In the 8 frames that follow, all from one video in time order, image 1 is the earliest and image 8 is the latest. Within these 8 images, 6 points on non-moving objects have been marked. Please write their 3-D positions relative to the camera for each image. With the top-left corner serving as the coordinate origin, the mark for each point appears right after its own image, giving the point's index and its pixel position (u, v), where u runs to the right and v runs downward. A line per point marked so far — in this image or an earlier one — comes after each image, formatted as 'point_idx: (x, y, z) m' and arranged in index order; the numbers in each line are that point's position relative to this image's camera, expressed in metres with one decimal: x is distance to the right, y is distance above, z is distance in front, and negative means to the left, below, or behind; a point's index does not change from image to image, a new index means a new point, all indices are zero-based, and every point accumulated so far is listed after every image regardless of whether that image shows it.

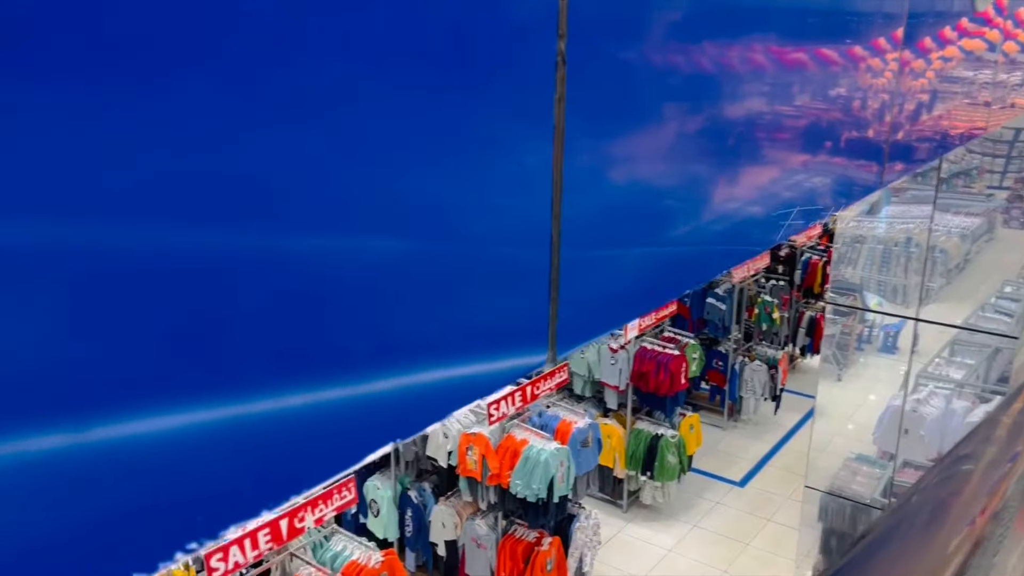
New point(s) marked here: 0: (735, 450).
0: (+2.6, -1.9, +9.7) m
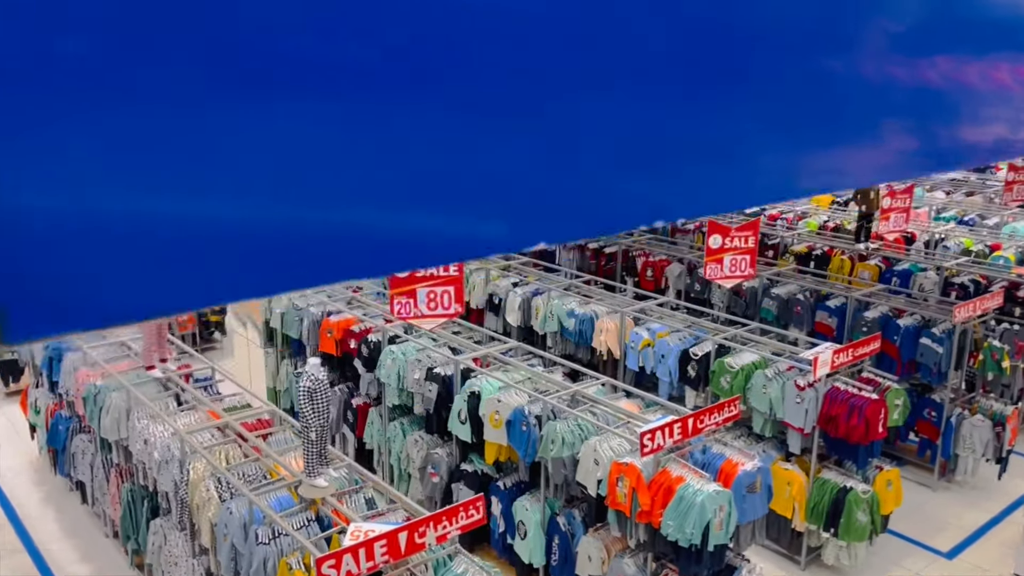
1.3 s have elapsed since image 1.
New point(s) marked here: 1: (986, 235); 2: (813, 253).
0: (+4.3, -2.3, +8.4) m
1: (+7.7, +0.9, +13.6) m
2: (+4.5, +0.5, +12.5) m
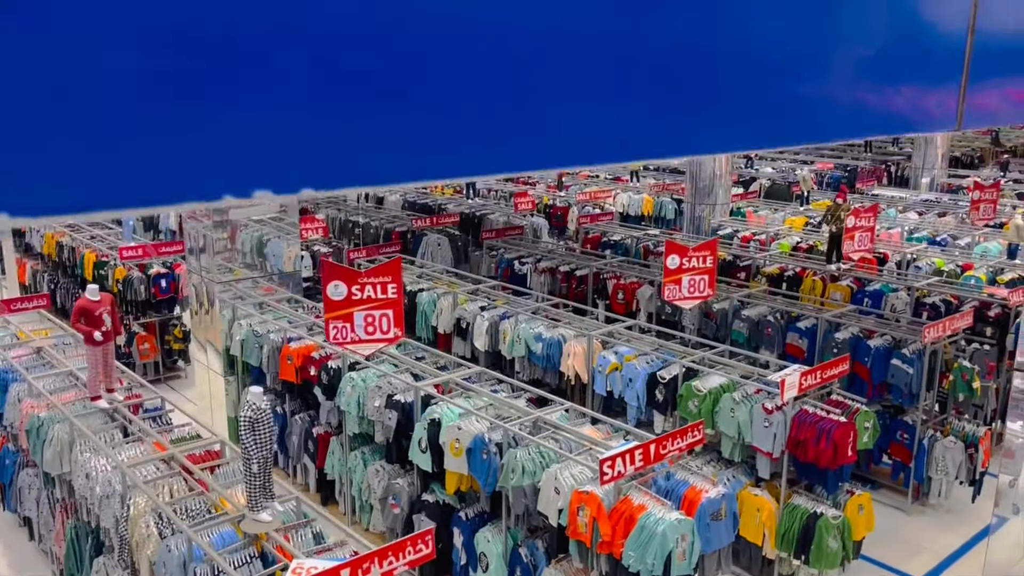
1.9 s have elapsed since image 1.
0: (+4.0, -2.5, +8.2) m
1: (+7.2, +0.5, +13.6) m
2: (+4.1, +0.2, +12.4) m
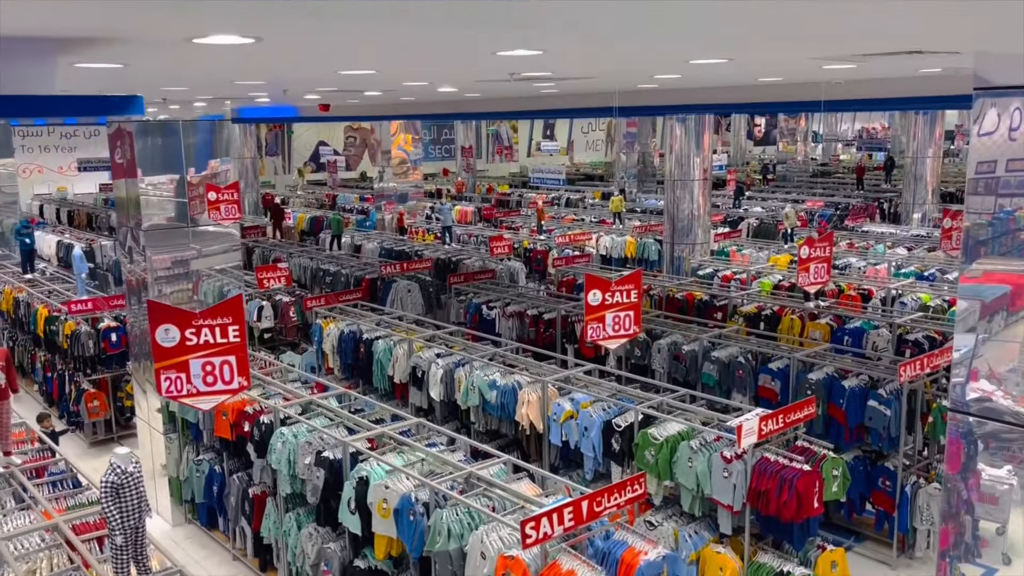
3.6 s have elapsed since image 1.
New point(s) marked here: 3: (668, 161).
0: (+3.6, -2.8, +7.6) m
1: (+6.7, 0.0, +13.1) m
2: (+3.6, -0.4, +11.9) m
3: (+3.0, +2.4, +16.0) m
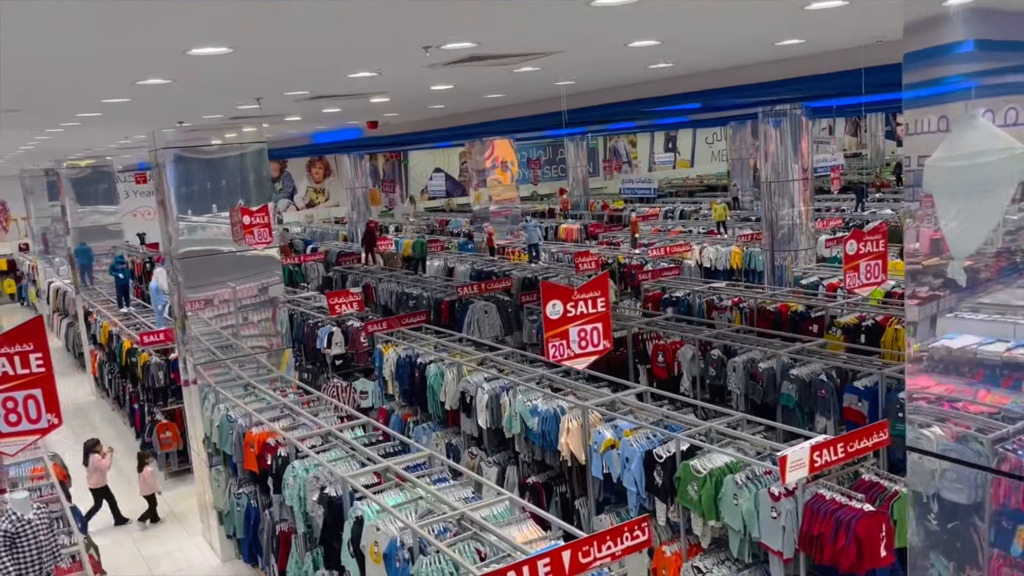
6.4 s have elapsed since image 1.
0: (+3.8, -2.8, +6.2) m
1: (+7.7, 0.0, +11.2) m
2: (+4.4, -0.4, +10.5) m
3: (+4.4, +2.2, +14.8) m
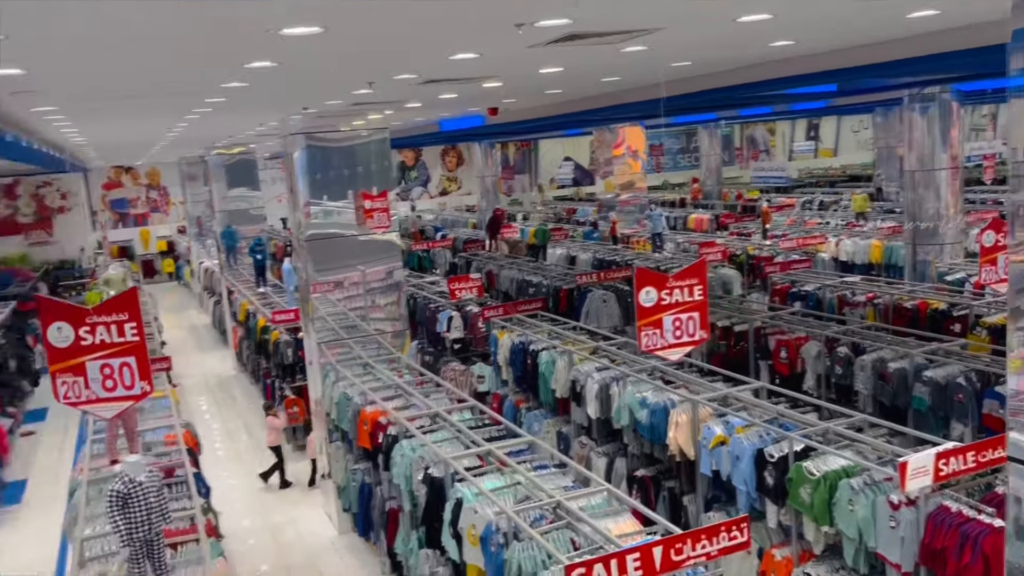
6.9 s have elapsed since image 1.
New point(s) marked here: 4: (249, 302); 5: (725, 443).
0: (+4.5, -2.8, +5.5) m
1: (+9.2, -0.1, +9.8) m
2: (+5.8, -0.4, +9.7) m
3: (+6.5, +2.2, +13.8) m
4: (-4.8, -0.3, +15.3) m
5: (+1.7, -1.2, +6.7) m
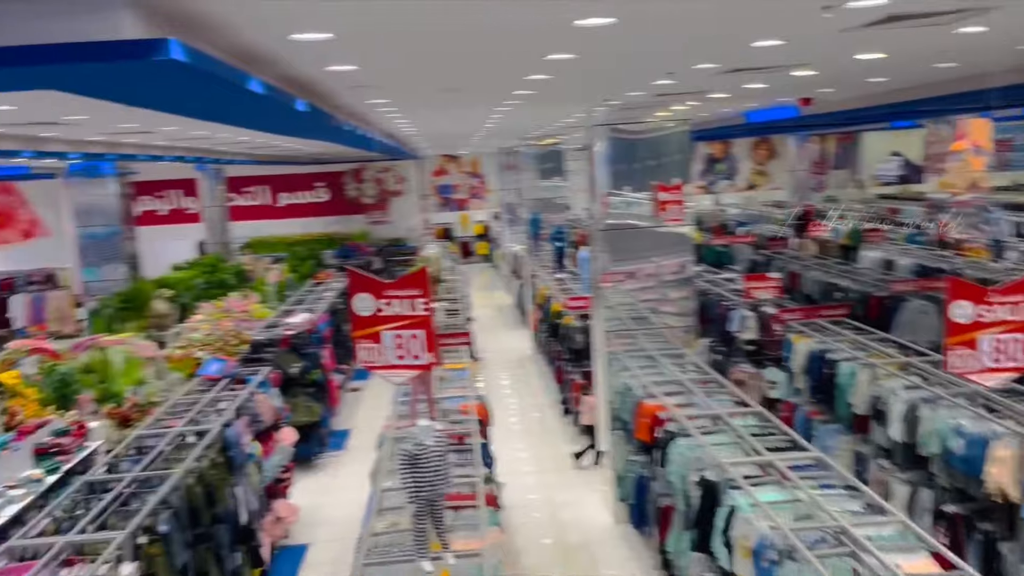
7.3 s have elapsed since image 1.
0: (+5.8, -3.1, +3.6) m
1: (+11.9, -0.7, +6.0) m
2: (+8.7, -0.8, +7.0) m
3: (+10.9, +1.7, +10.6) m
4: (+0.7, 0.0, +16.0) m
5: (+3.7, -1.4, +5.7) m
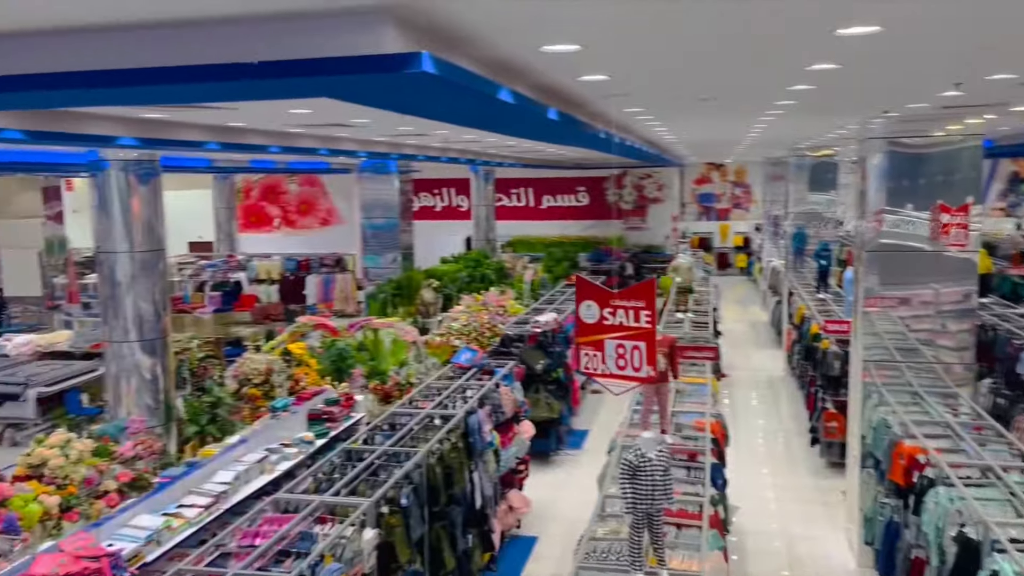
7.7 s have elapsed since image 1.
0: (+6.3, -3.6, +1.8) m
1: (+12.9, -1.7, +2.2) m
2: (+10.2, -1.6, +4.2) m
3: (+13.6, +0.7, +6.9) m
4: (+5.3, -0.3, +15.1) m
5: (+5.1, -1.8, +4.4) m
